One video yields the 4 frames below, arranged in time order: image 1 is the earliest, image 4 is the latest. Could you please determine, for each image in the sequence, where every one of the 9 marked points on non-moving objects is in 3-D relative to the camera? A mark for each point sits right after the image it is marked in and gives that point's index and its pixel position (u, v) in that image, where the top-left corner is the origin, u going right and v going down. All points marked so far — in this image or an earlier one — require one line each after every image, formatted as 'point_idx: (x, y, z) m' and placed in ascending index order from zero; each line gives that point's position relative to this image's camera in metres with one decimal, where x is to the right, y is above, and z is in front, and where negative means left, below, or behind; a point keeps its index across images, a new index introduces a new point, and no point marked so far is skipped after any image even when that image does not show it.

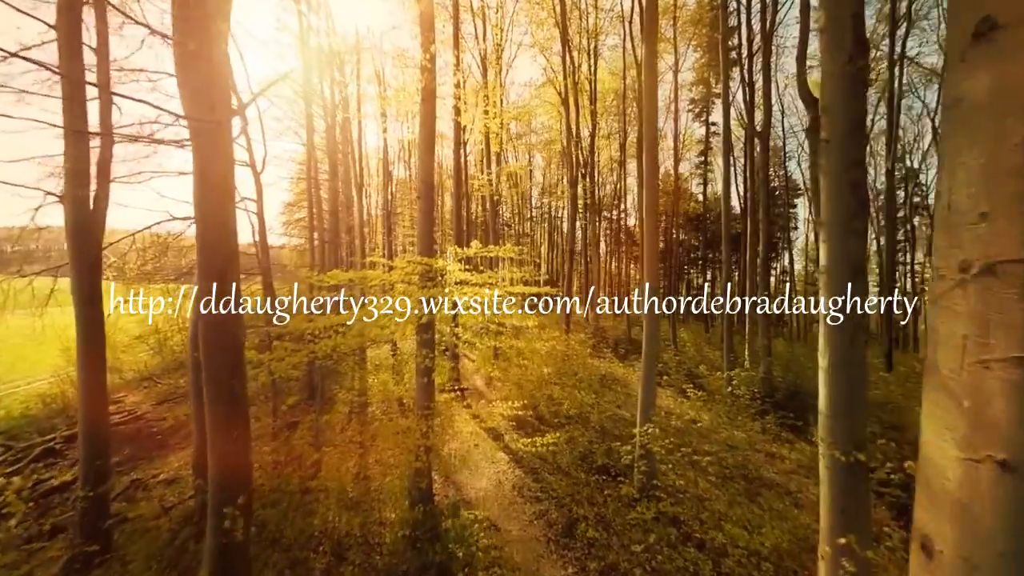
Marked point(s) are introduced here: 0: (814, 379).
0: (+6.8, -2.0, +12.9) m
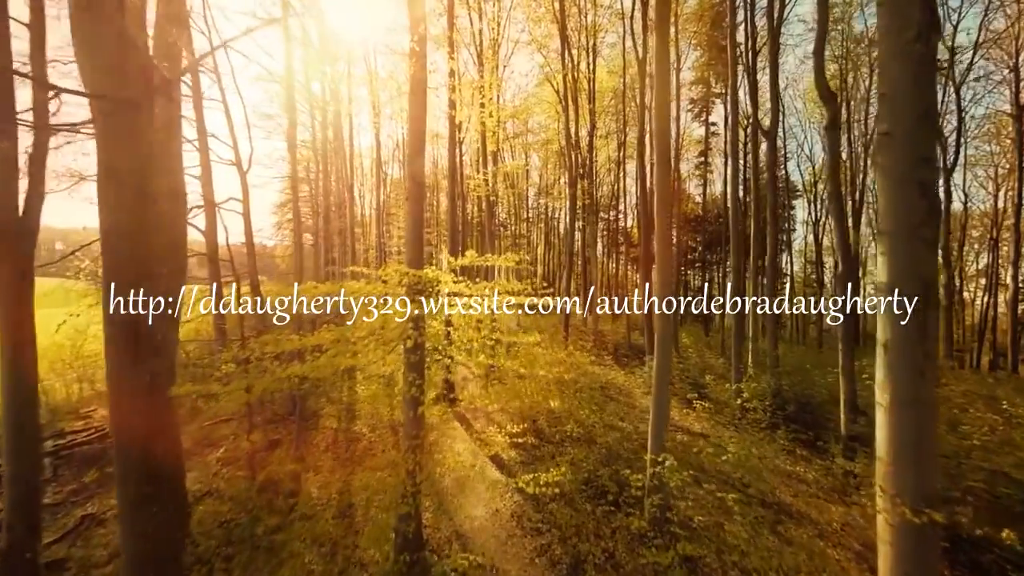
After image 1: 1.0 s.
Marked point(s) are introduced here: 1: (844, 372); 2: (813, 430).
0: (+6.8, -2.2, +12.3) m
1: (+4.4, -1.1, +7.4) m
2: (+5.1, -2.4, +9.5) m
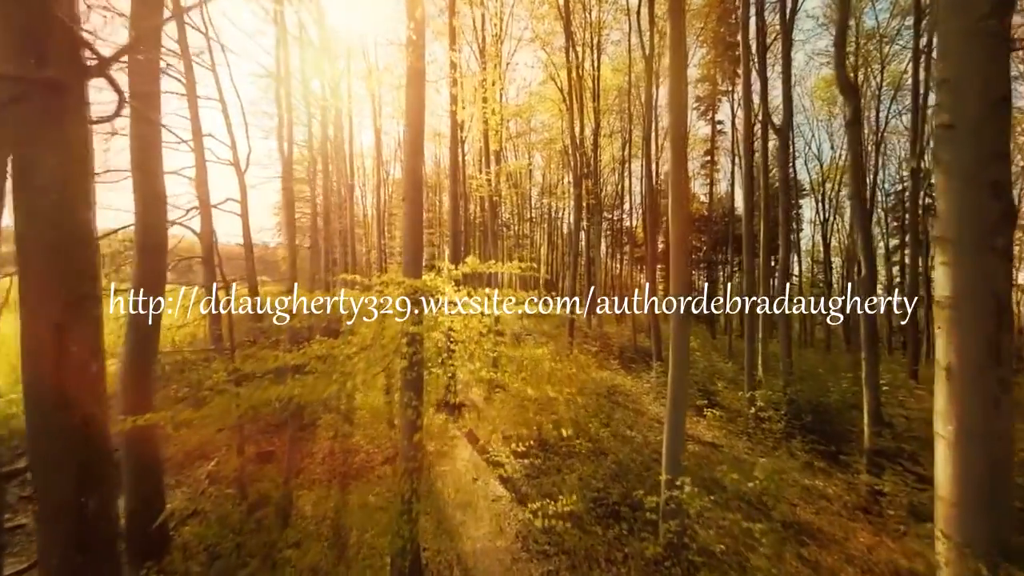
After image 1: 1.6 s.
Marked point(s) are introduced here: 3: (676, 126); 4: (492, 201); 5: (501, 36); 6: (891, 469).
0: (+6.9, -2.2, +11.9) m
1: (+4.4, -1.2, +7.0) m
2: (+5.2, -2.5, +9.1) m
3: (+1.7, +1.7, +6.0) m
4: (-0.6, +2.8, +18.3) m
5: (-0.3, +7.5, +16.8) m
6: (+4.5, -2.1, +6.7) m
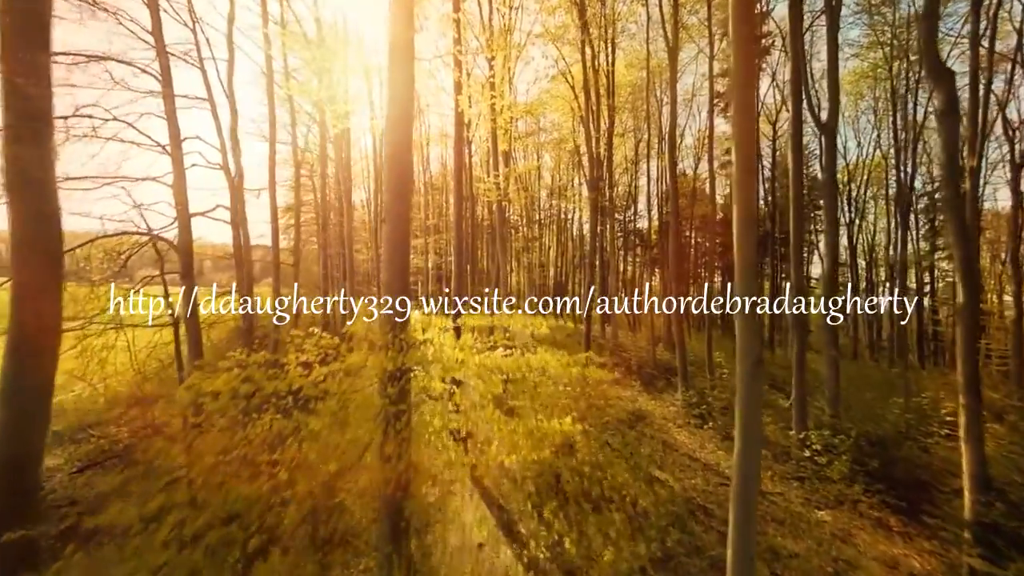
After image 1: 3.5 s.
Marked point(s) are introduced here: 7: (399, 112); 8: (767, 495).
0: (+7.1, -2.5, +10.5) m
1: (+4.6, -1.5, +5.7) m
2: (+5.4, -2.8, +7.7) m
3: (+1.9, +1.4, +4.7) m
4: (-0.3, +2.5, +17.0) m
5: (-0.1, +7.2, +15.5) m
6: (+4.6, -2.5, +5.3) m
7: (-1.0, +1.7, +5.7) m
8: (+3.5, -2.8, +7.7) m
